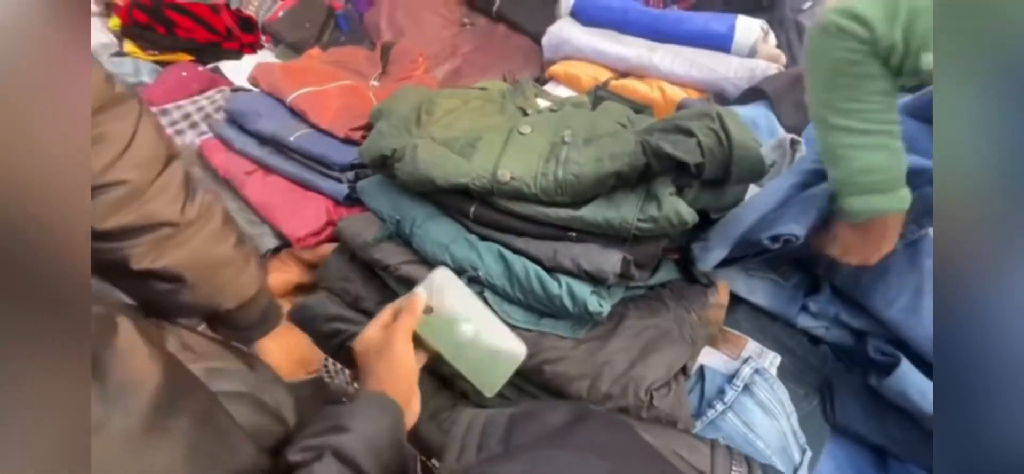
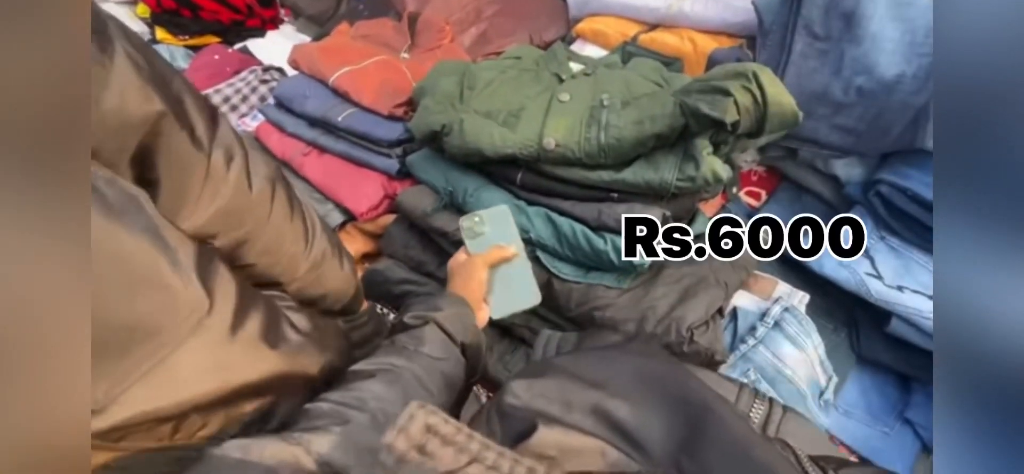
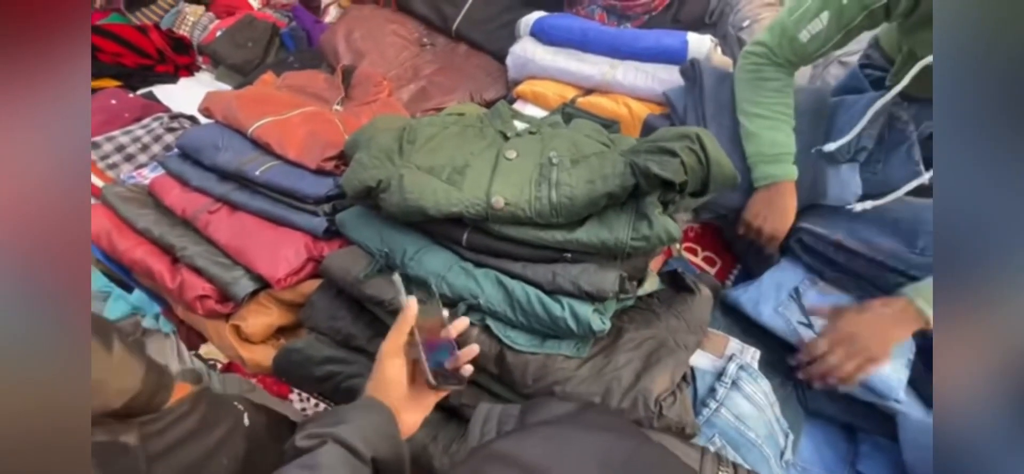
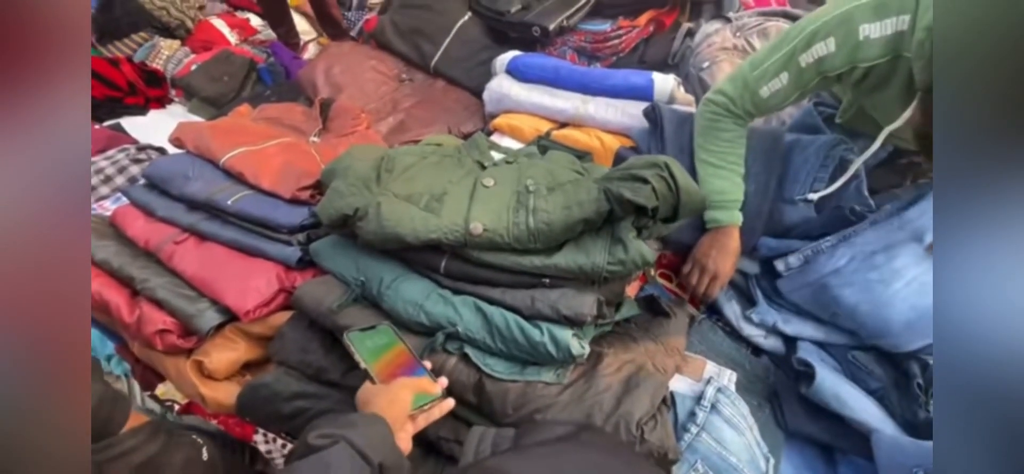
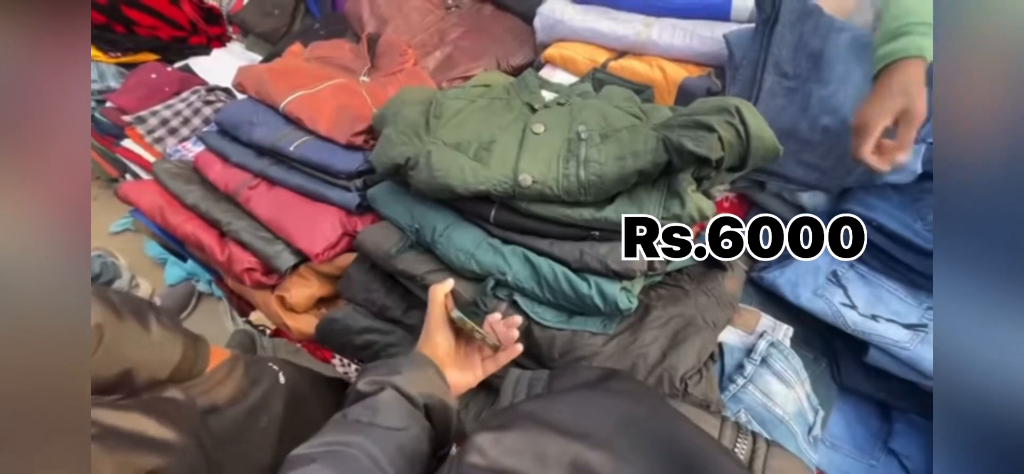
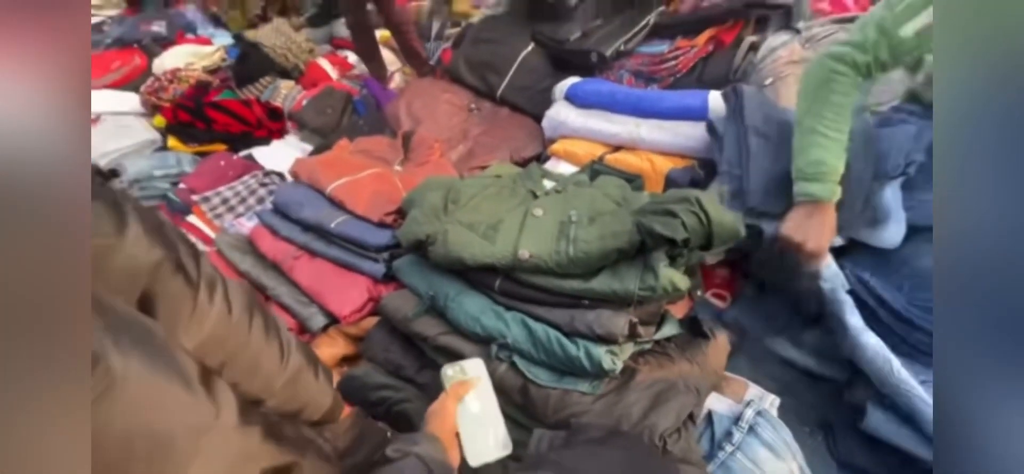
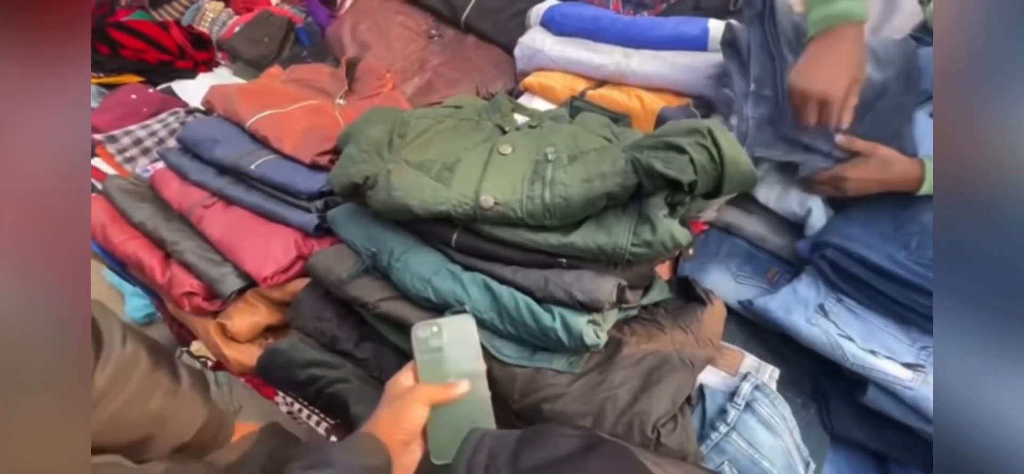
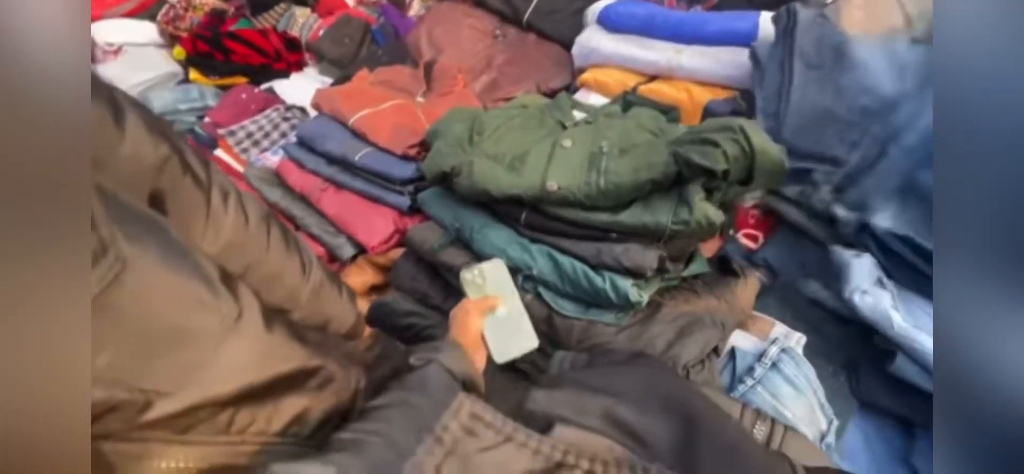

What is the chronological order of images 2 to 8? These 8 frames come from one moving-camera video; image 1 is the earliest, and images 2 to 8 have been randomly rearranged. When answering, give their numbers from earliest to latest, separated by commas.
7, 6, 8, 2, 5, 3, 4
